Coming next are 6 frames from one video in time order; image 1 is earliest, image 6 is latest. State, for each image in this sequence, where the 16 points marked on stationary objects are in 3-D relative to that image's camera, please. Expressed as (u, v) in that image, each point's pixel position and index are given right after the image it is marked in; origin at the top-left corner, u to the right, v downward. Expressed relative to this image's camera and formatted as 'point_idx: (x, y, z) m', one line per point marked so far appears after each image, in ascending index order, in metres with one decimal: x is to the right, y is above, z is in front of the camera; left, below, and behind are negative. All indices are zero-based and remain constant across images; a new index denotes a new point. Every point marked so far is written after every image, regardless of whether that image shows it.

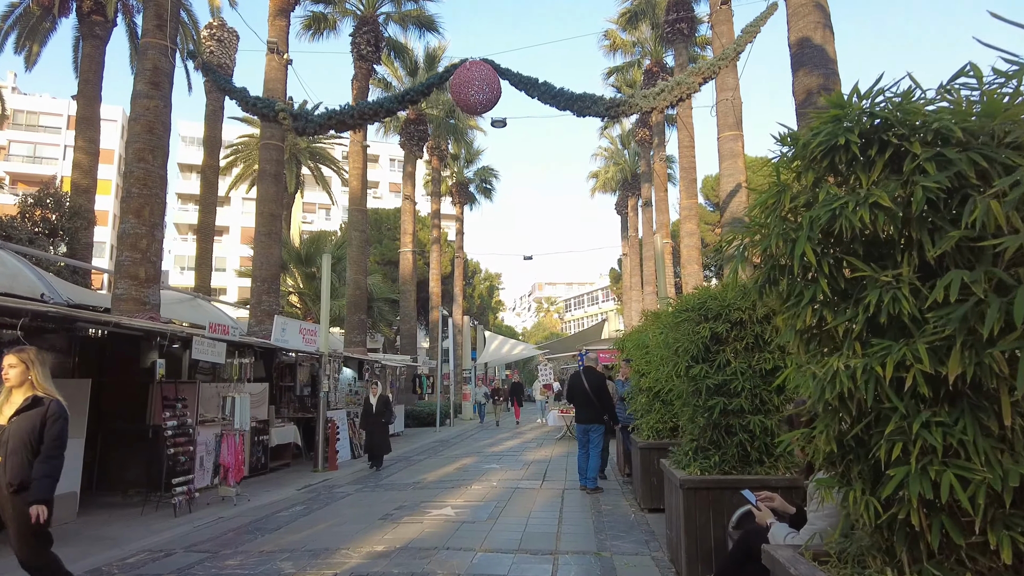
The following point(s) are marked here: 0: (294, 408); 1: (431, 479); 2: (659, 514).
0: (-4.8, -2.7, +13.8) m
1: (-1.3, -3.2, +10.4) m
2: (+1.7, -2.6, +7.3) m
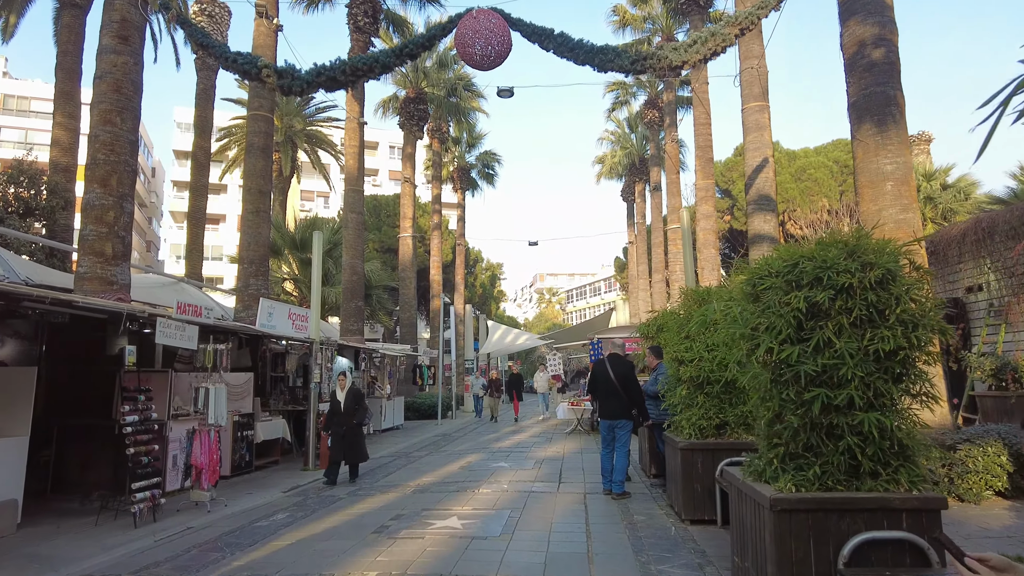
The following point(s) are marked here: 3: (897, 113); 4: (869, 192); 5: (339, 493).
0: (-4.6, -2.3, +12.7) m
1: (-1.2, -2.9, +9.3) m
2: (+1.9, -2.3, +6.1) m
3: (+5.1, +2.3, +8.3) m
4: (+4.8, +1.3, +8.3) m
5: (-2.4, -2.9, +8.7) m
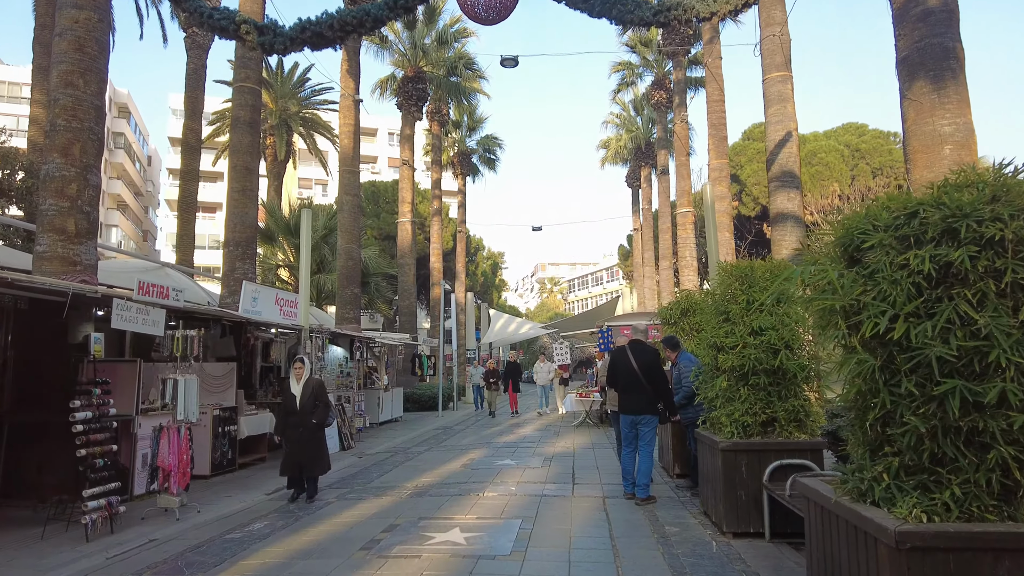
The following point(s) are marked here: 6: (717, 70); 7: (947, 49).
0: (-4.5, -2.0, +11.8) m
1: (-1.1, -2.6, +8.4) m
2: (+2.0, -2.1, +5.2) m
3: (+5.2, +2.6, +7.3) m
4: (+4.9, +1.6, +7.4) m
5: (-2.3, -2.6, +7.8) m
6: (+6.5, +6.9, +19.8) m
7: (+5.1, +2.8, +7.3) m
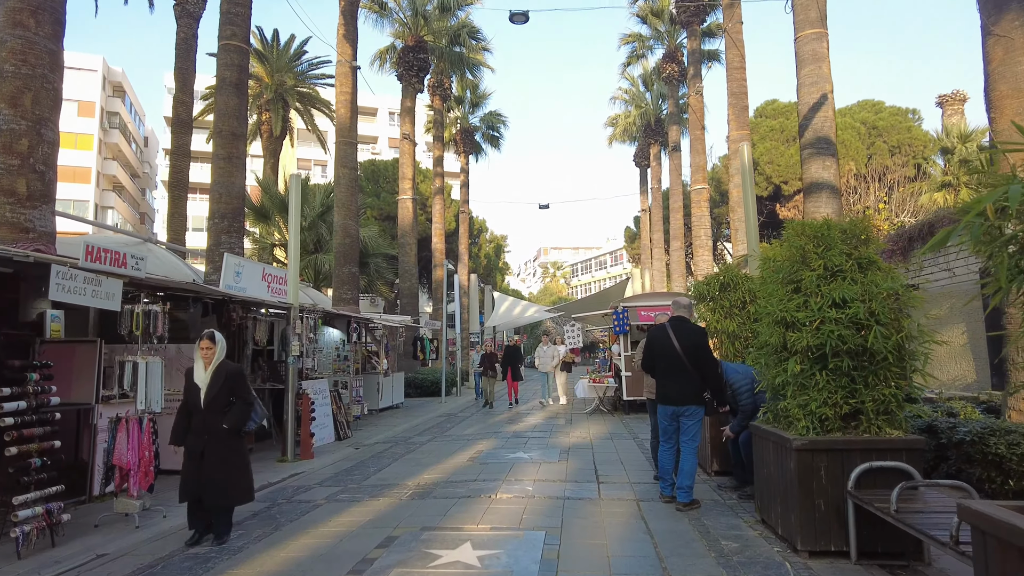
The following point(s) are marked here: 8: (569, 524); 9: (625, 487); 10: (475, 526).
0: (-4.3, -1.5, +10.8) m
1: (-0.9, -2.2, +7.4) m
2: (+2.1, -1.9, +4.2) m
3: (+5.4, +2.9, +6.2) m
4: (+5.0, +1.9, +6.3) m
5: (-2.1, -2.3, +6.8) m
6: (+6.7, +7.5, +18.6) m
7: (+5.3, +3.1, +6.2) m
8: (+0.5, -1.9, +5.2) m
9: (+1.2, -2.1, +6.6) m
10: (-0.3, -1.9, +5.1) m
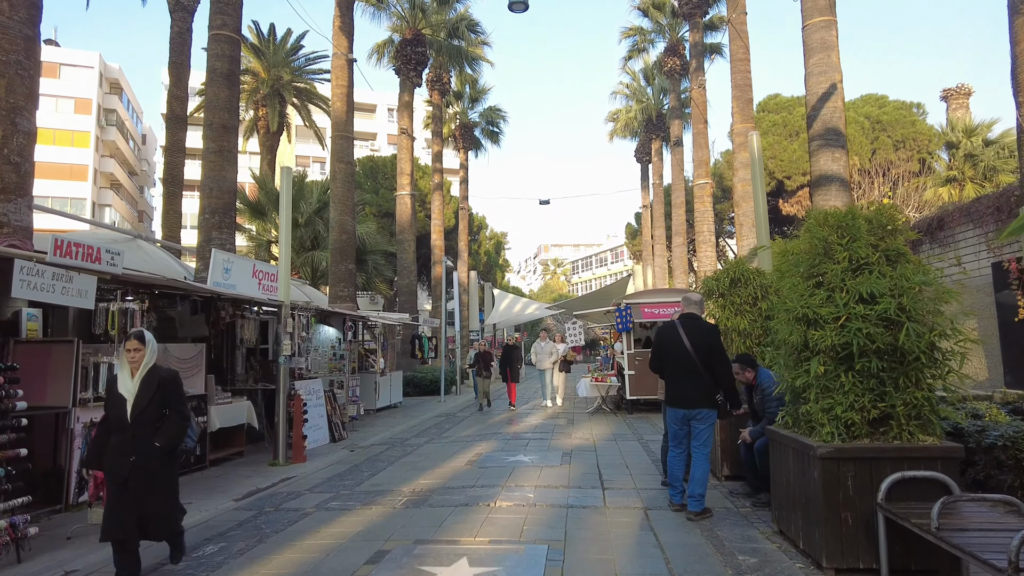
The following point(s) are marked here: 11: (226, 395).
0: (-4.3, -1.5, +10.5) m
1: (-0.9, -2.2, +7.1) m
2: (+2.1, -1.8, +3.9) m
3: (+5.4, +2.9, +5.8) m
4: (+5.0, +1.9, +5.9) m
5: (-2.1, -2.2, +6.5) m
6: (+6.7, +7.7, +18.2) m
7: (+5.3, +3.2, +5.8) m
8: (+0.5, -1.9, +4.8) m
9: (+1.2, -2.1, +6.3) m
10: (-0.3, -1.9, +4.8) m
11: (-4.2, -1.6, +9.3) m
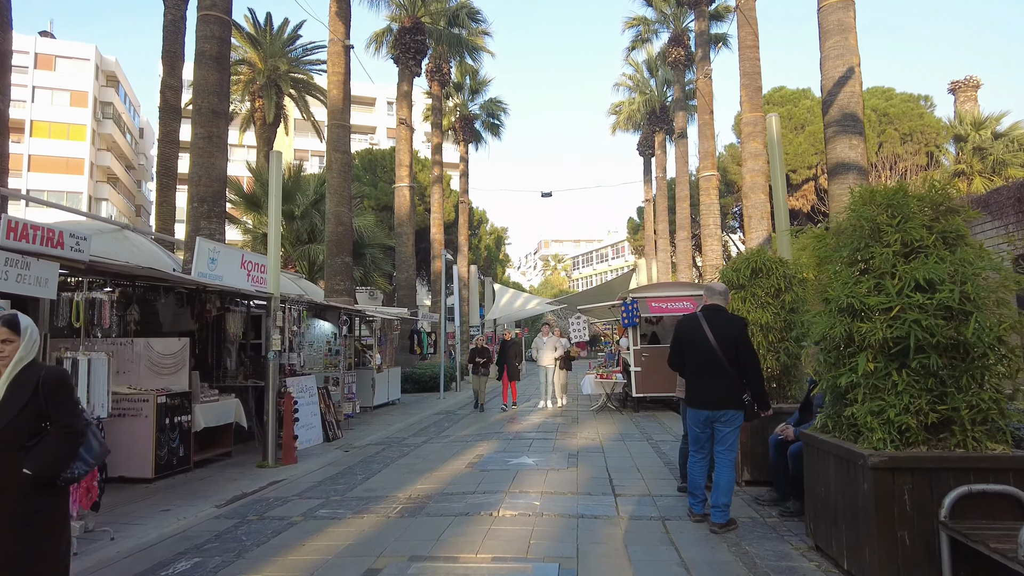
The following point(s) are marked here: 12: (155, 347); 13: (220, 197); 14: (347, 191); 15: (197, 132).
0: (-4.3, -1.4, +10.0) m
1: (-0.9, -2.1, +6.6) m
2: (+2.2, -1.7, +3.4) m
3: (+5.4, +3.0, +5.3) m
4: (+5.1, +2.0, +5.4) m
5: (-2.1, -2.1, +6.0) m
6: (+6.7, +7.8, +17.6) m
7: (+5.3, +3.3, +5.3) m
8: (+0.5, -1.8, +4.3) m
9: (+1.2, -2.0, +5.8) m
10: (-0.3, -1.8, +4.3) m
11: (-4.2, -1.5, +8.8) m
12: (-4.5, -0.8, +7.9) m
13: (-5.4, +1.7, +11.6) m
14: (-4.5, +2.7, +17.1) m
15: (-5.7, +2.8, +11.4) m
